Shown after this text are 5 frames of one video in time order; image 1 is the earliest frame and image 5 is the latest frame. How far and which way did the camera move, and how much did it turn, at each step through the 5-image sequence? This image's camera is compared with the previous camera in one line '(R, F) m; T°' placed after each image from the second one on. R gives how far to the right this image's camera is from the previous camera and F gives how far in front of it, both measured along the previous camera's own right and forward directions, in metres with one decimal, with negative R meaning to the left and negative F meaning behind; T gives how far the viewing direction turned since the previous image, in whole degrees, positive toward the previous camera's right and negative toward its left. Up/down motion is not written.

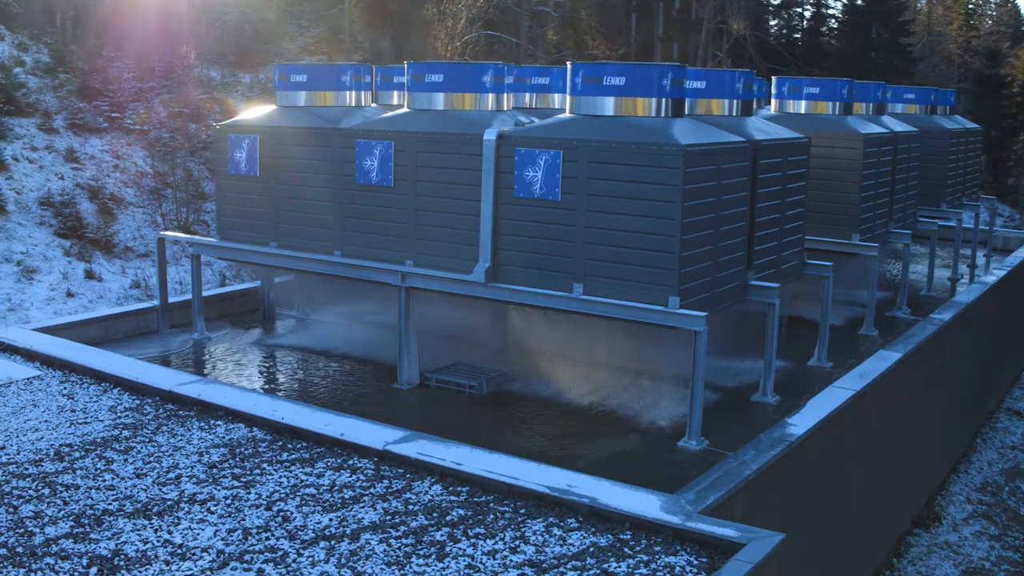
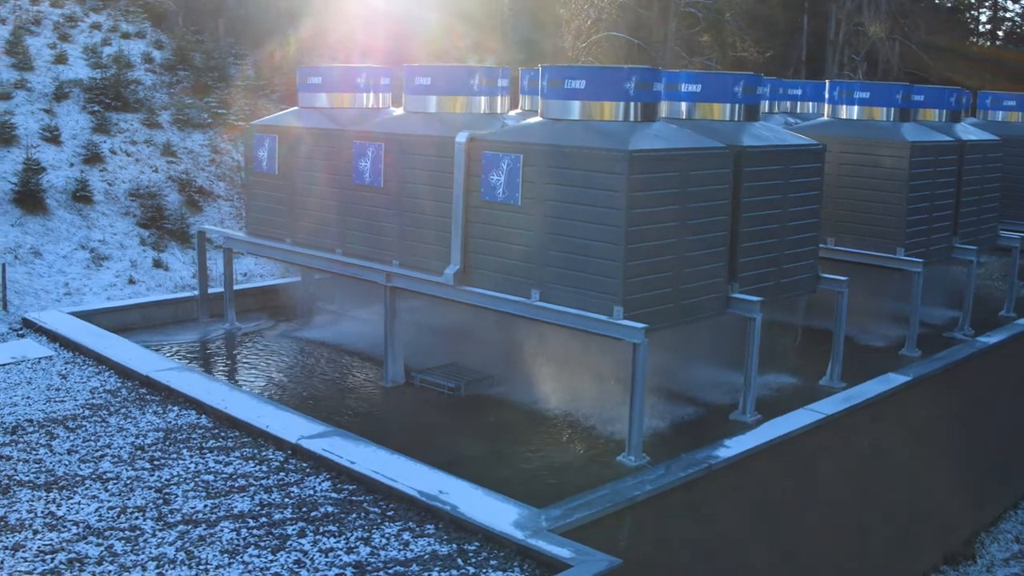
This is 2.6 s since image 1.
(+1.3, +0.1) m; -9°
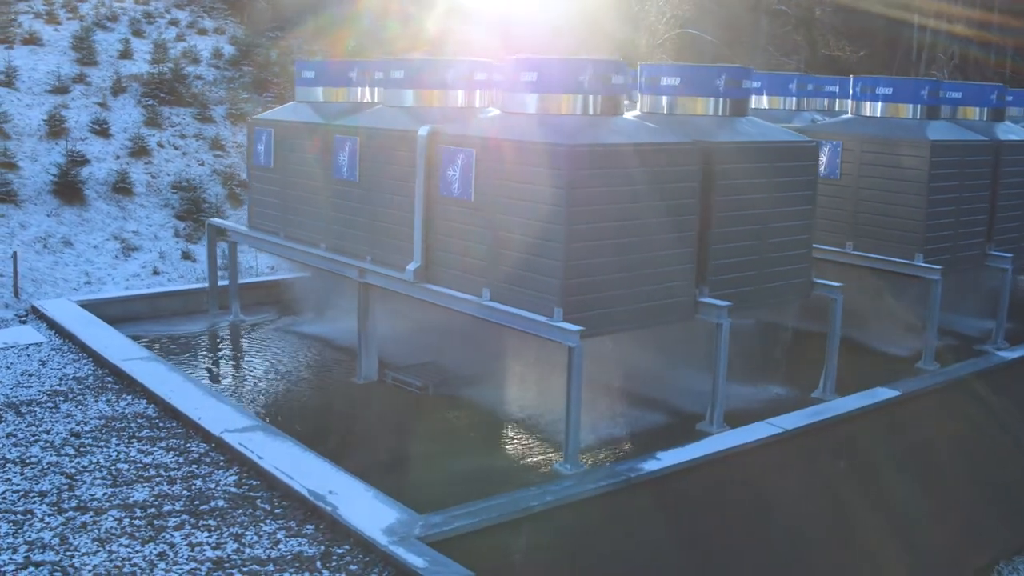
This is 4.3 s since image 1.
(+0.9, +0.2) m; -6°
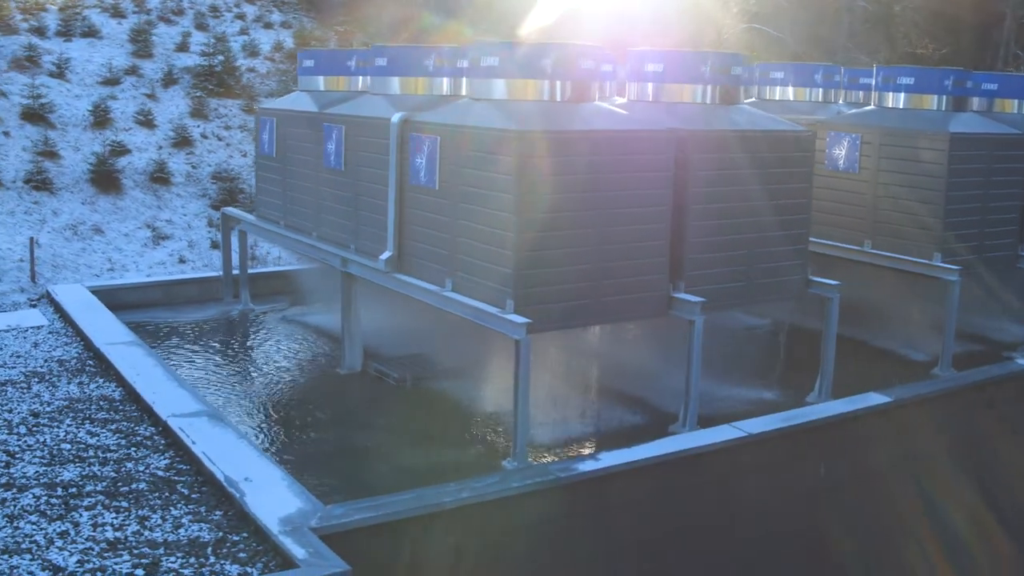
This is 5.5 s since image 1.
(+0.7, +0.2) m; -5°
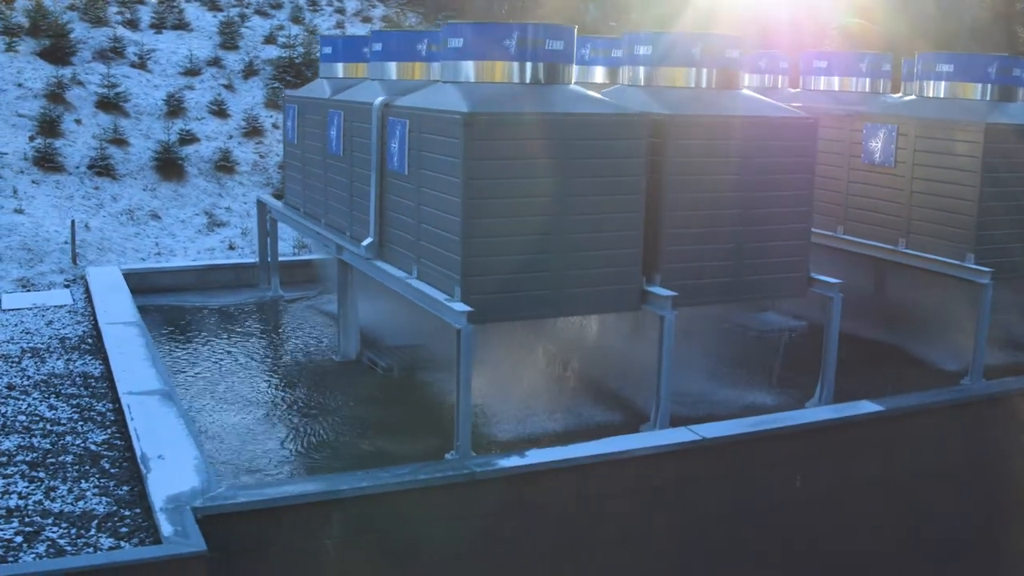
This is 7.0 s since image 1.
(+0.9, +0.2) m; -7°
